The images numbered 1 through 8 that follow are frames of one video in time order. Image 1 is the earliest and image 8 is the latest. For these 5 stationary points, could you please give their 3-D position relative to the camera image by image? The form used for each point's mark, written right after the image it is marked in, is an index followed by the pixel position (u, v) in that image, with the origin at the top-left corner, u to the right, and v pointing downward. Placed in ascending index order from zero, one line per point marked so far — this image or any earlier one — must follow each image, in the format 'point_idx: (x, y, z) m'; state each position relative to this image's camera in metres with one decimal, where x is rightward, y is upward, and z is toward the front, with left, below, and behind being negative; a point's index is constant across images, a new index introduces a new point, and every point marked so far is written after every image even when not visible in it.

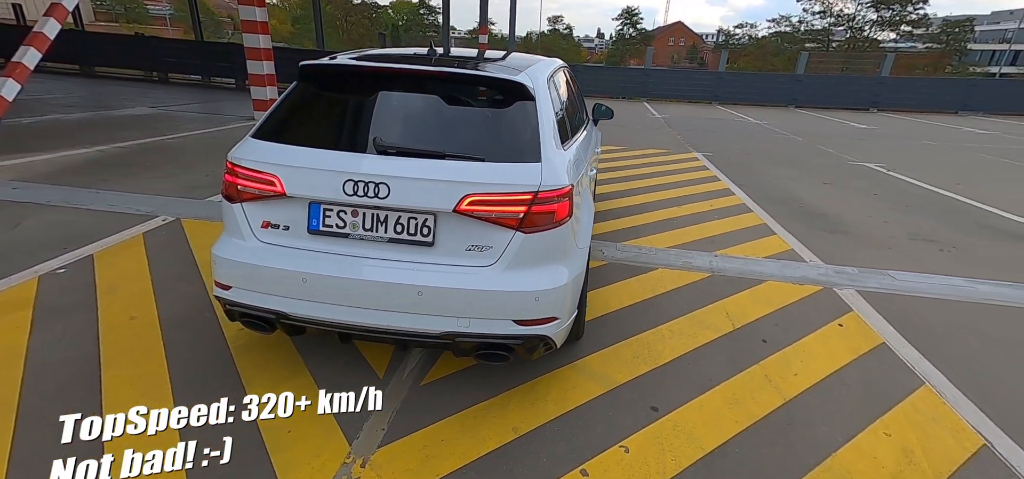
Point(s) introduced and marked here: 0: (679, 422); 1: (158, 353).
0: (+0.8, -0.8, +2.3) m
1: (-1.9, -0.6, +2.7) m
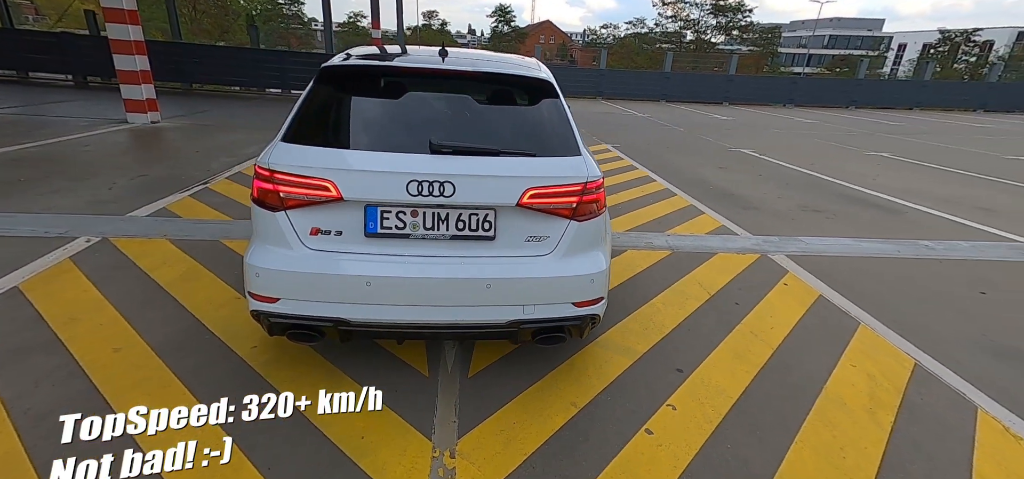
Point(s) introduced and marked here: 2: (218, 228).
0: (+1.0, -0.7, +2.6) m
1: (-1.7, -0.7, +2.4) m
2: (-2.5, +0.1, +4.2) m
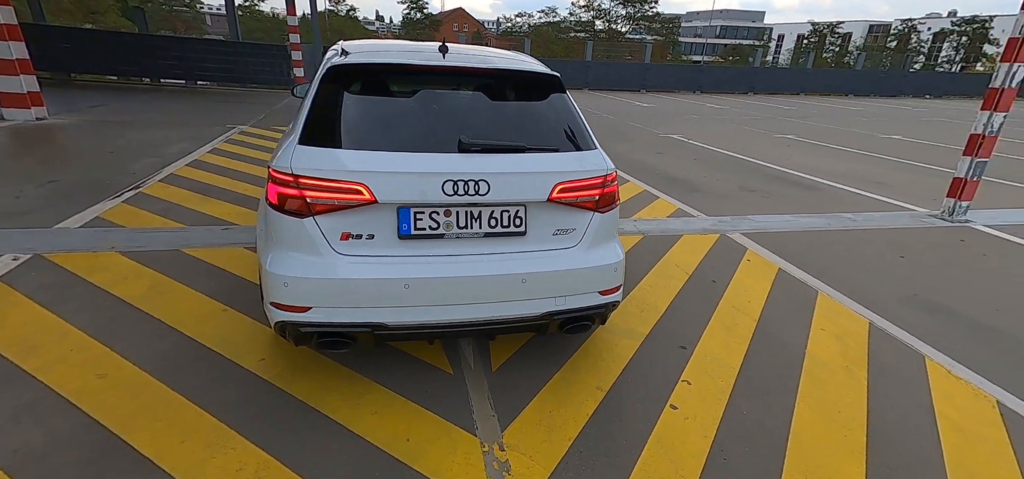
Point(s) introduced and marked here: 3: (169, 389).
0: (+1.1, -0.6, +2.9) m
1: (-1.5, -0.7, +2.3) m
2: (-2.6, 0.0, +3.8) m
3: (-1.6, -0.7, +2.3) m
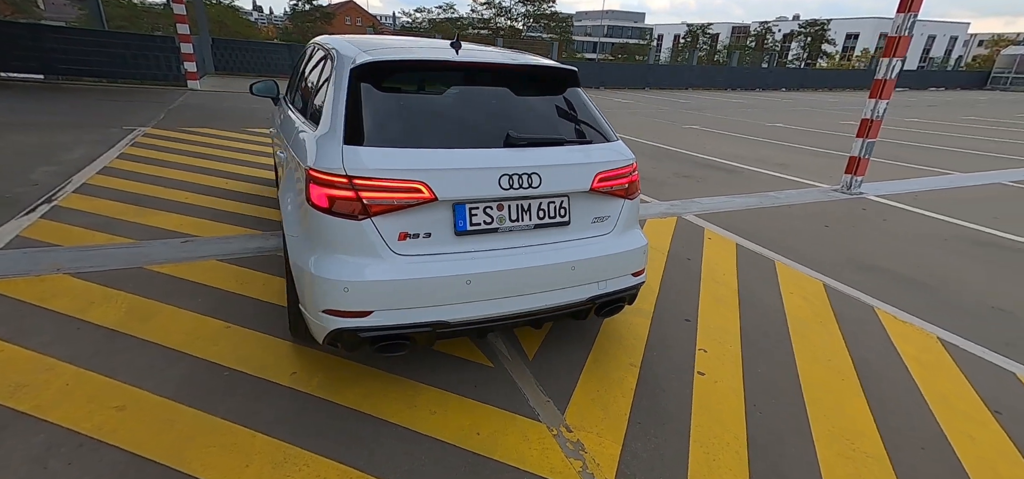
0: (+1.2, -0.5, +3.1) m
1: (-1.2, -0.8, +2.1) m
2: (-2.7, -0.1, +3.4) m
3: (-1.3, -0.8, +2.1) m
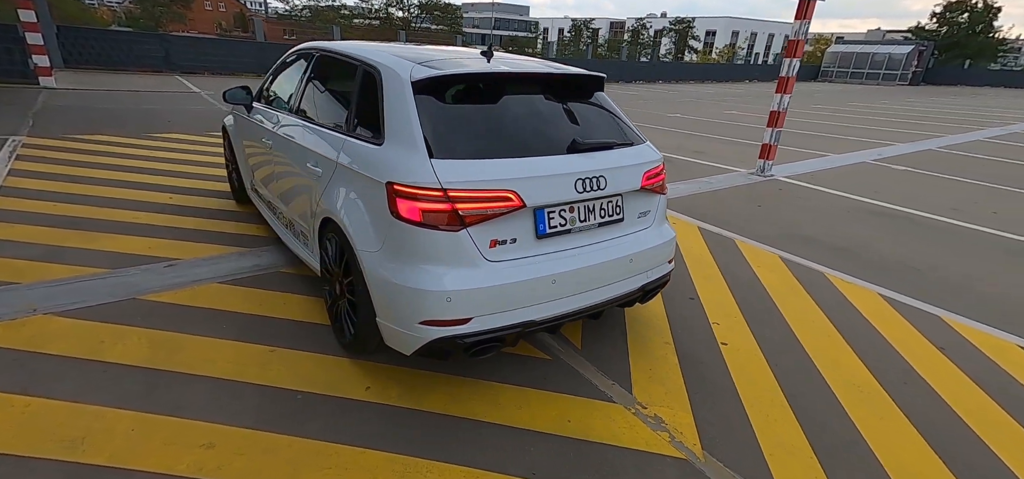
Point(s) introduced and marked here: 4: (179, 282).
0: (+1.4, -0.4, +3.6) m
1: (-0.8, -0.9, +2.0) m
2: (-2.5, -0.3, +3.0) m
3: (-0.9, -0.8, +2.1) m
4: (-2.1, -0.3, +3.2) m
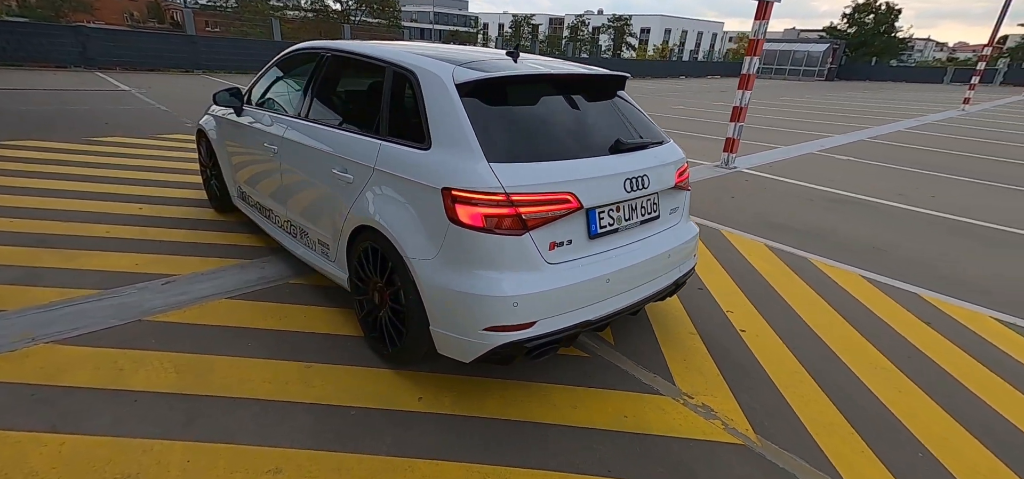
0: (+1.5, -0.4, +3.7) m
1: (-0.5, -0.9, +2.0) m
2: (-2.3, -0.4, +2.8) m
3: (-0.6, -0.9, +2.0) m
4: (-2.0, -0.4, +3.0) m
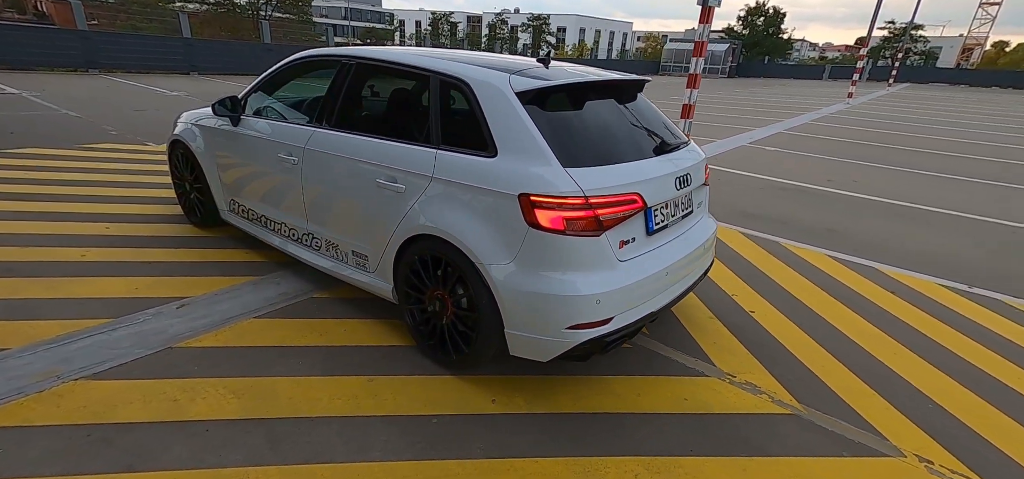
0: (+1.6, -0.3, +4.0) m
1: (0.0, -0.9, +2.0) m
2: (-2.0, -0.5, +2.5) m
3: (-0.1, -0.9, +2.0) m
4: (-1.7, -0.5, +2.8) m
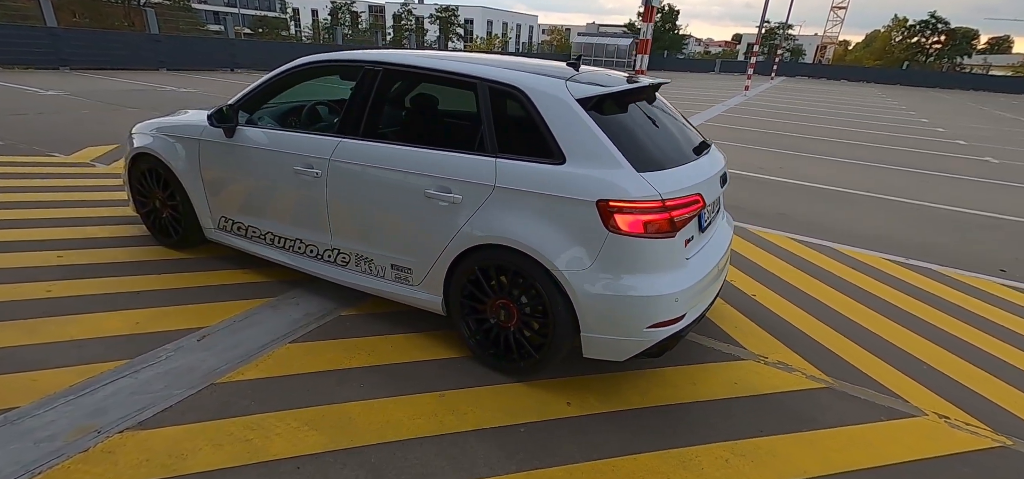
0: (+1.7, -0.2, +4.3) m
1: (+0.4, -1.0, +2.1) m
2: (-1.6, -0.6, +2.3) m
3: (+0.3, -0.9, +2.1) m
4: (-1.4, -0.6, +2.5) m
